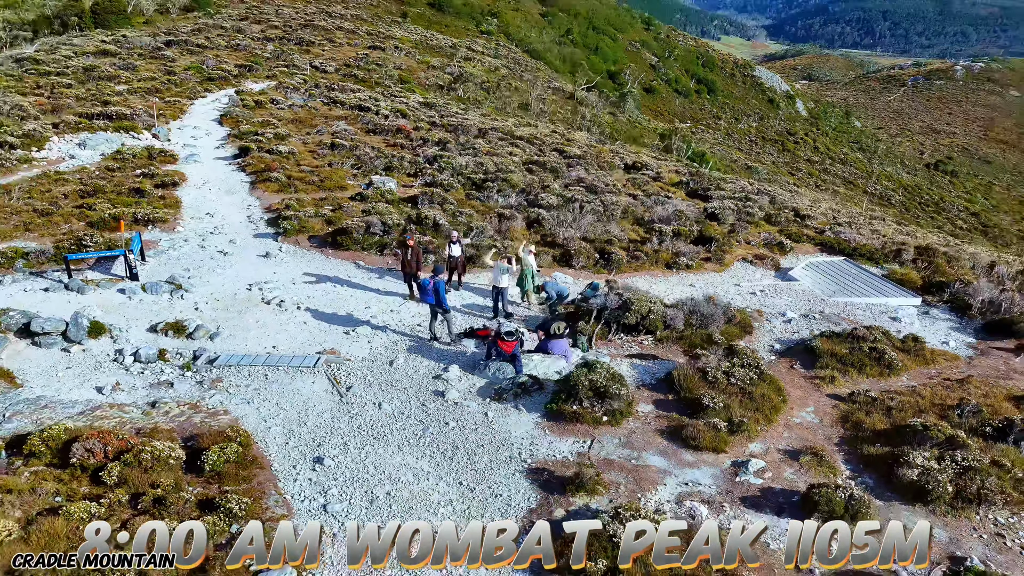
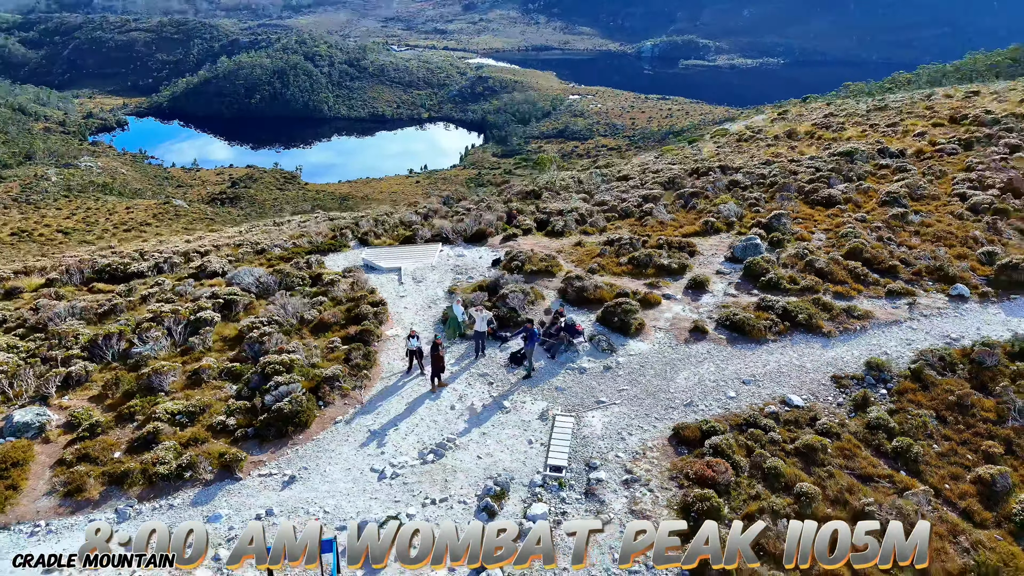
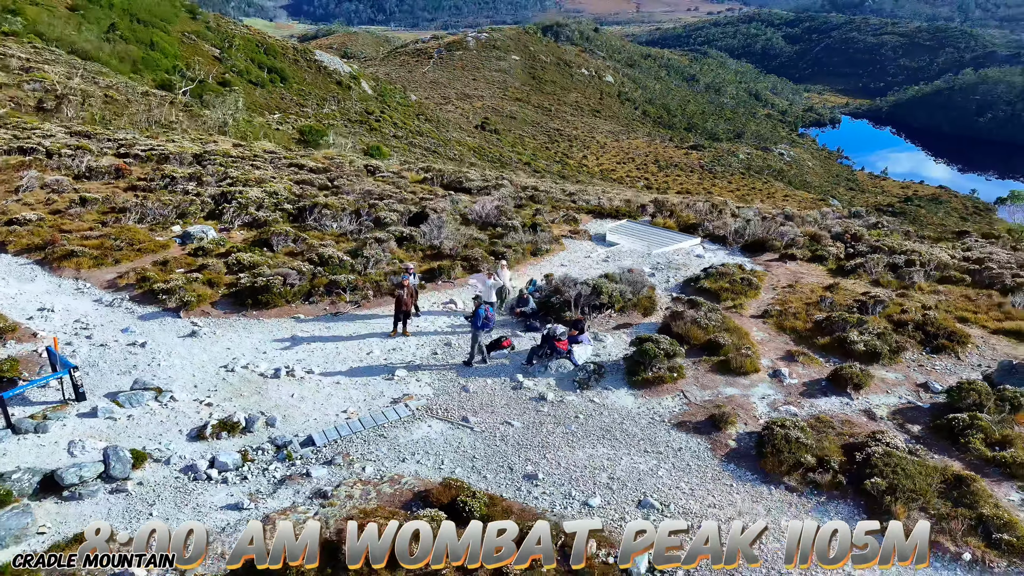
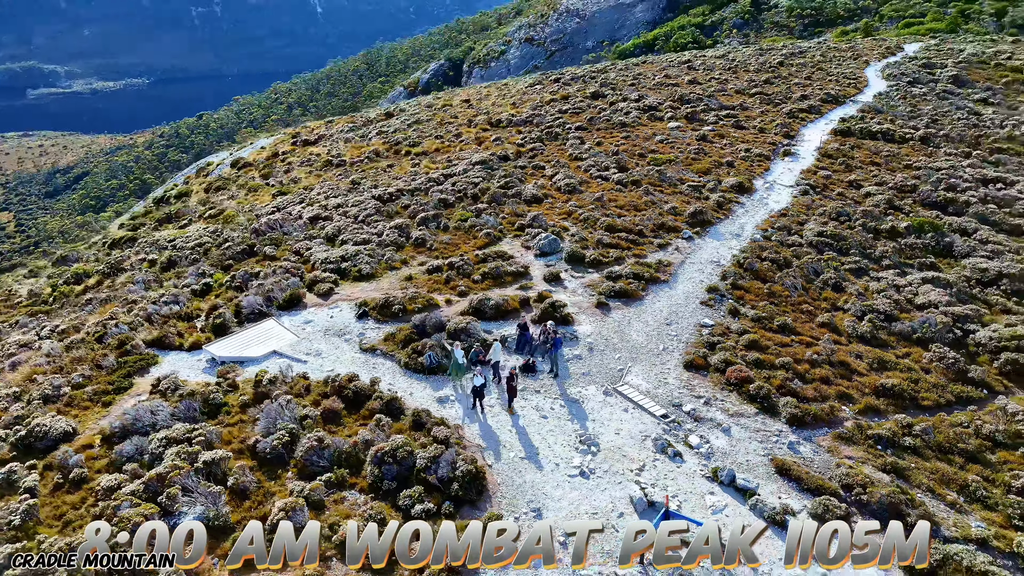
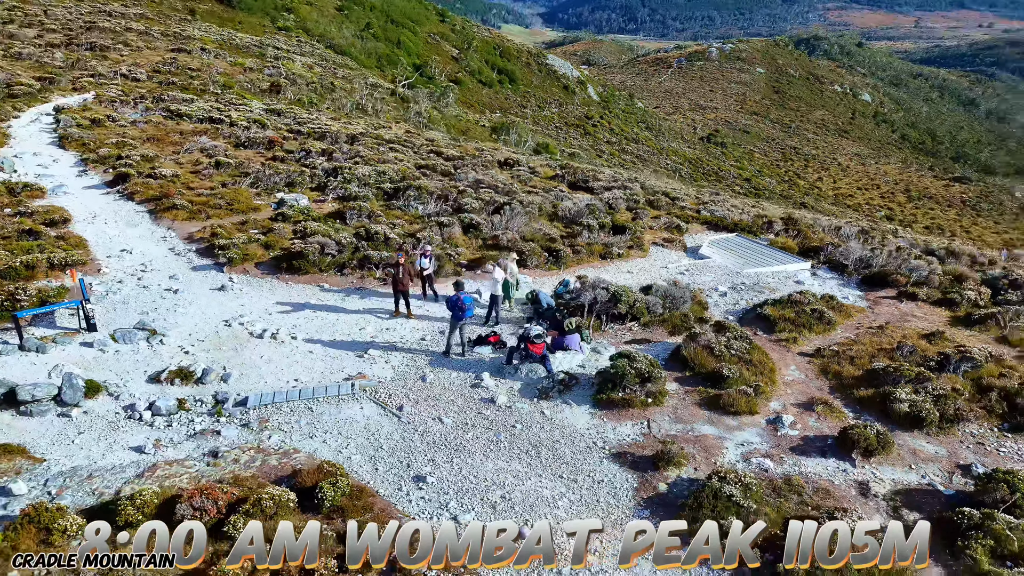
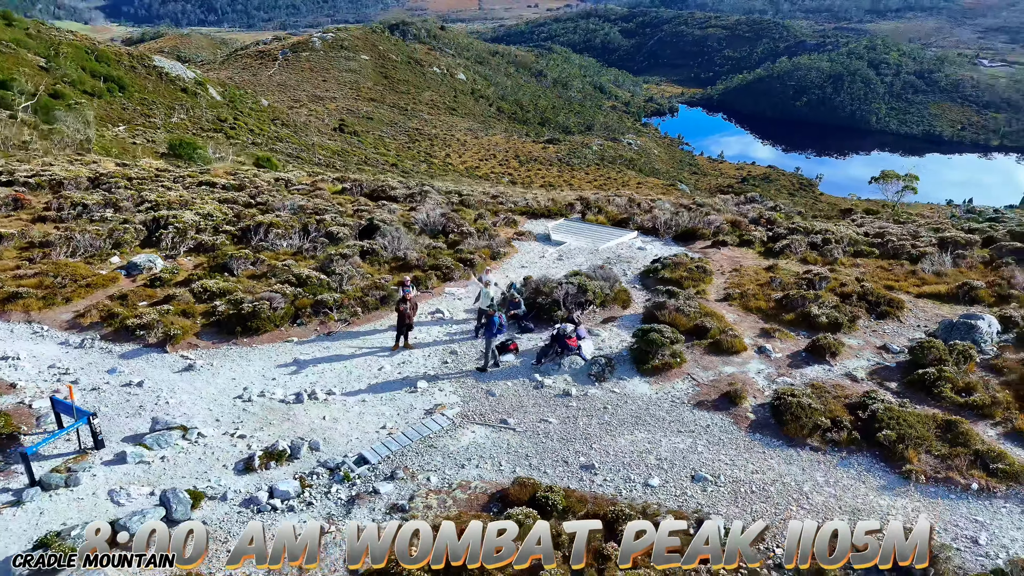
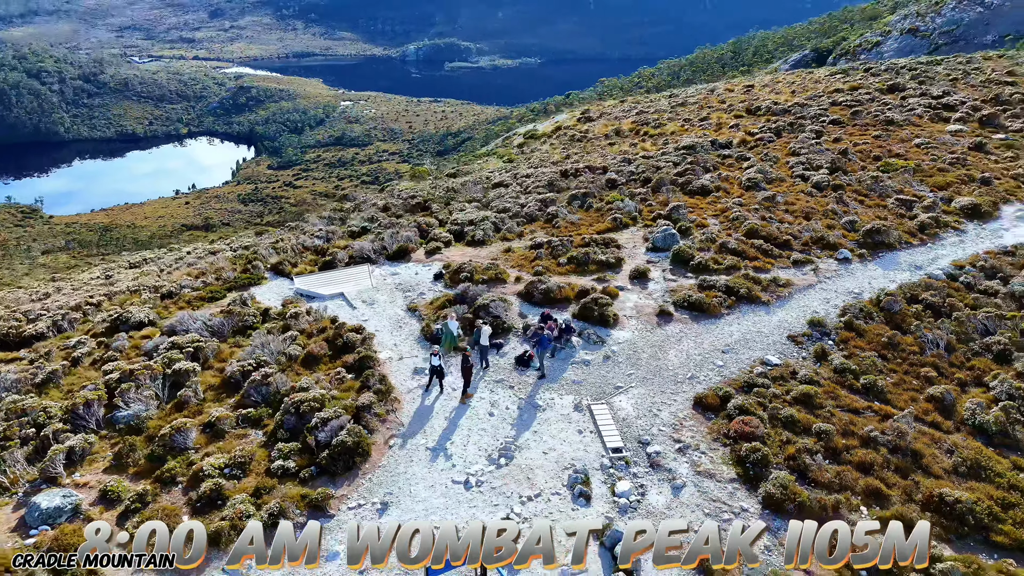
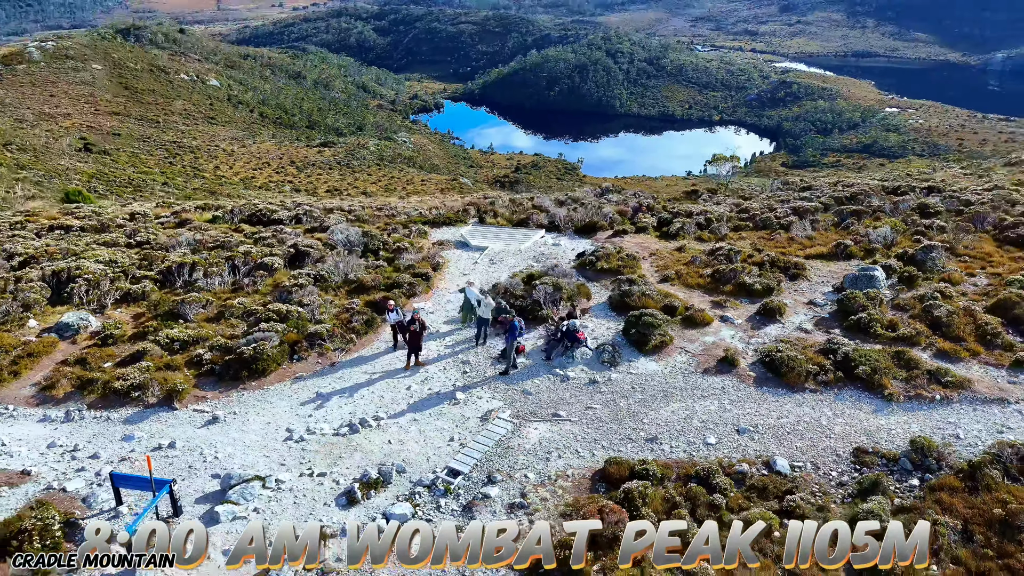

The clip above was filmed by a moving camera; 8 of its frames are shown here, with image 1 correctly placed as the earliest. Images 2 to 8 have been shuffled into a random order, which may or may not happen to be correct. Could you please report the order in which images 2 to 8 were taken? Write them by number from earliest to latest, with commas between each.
5, 3, 6, 8, 2, 7, 4
